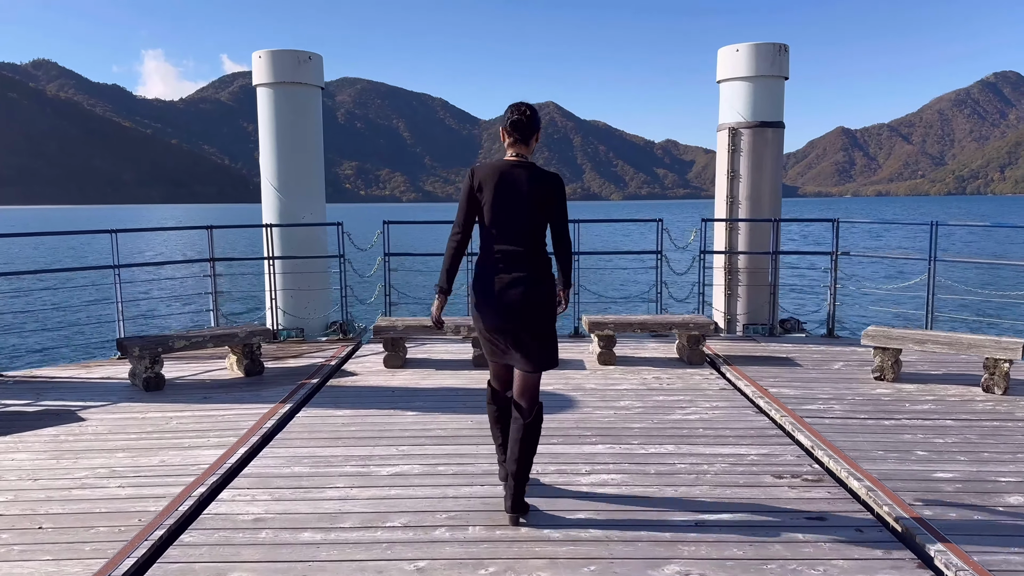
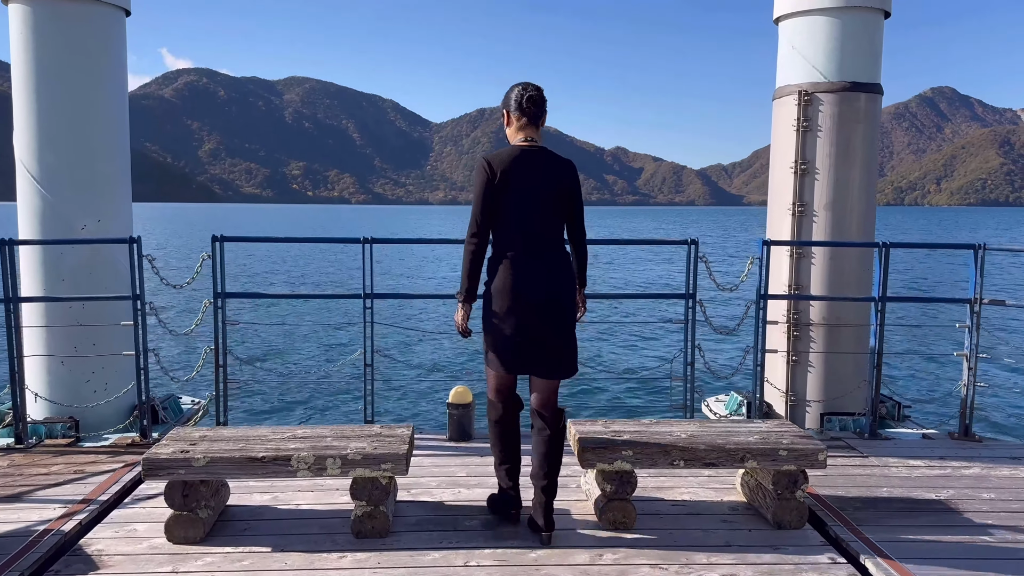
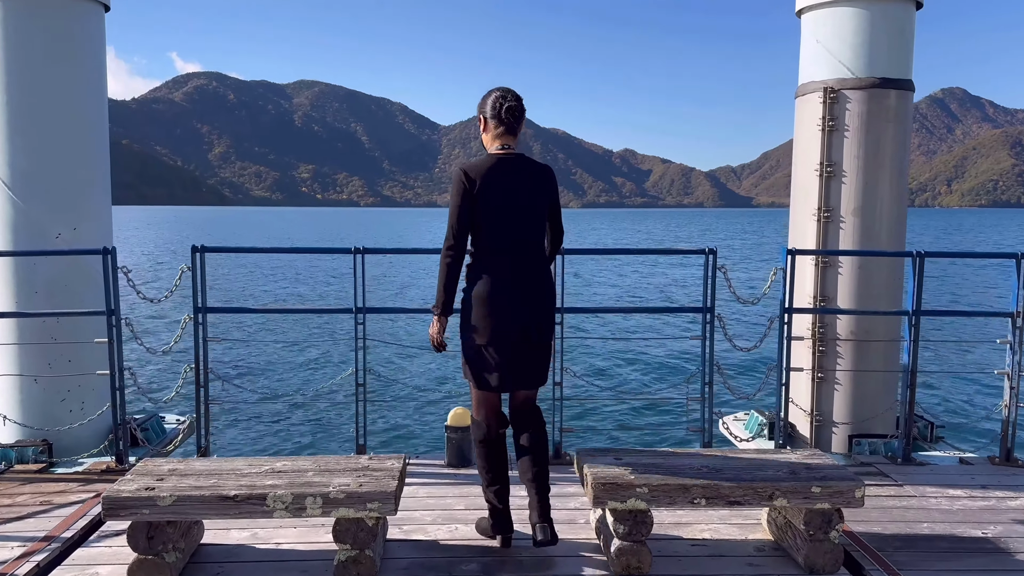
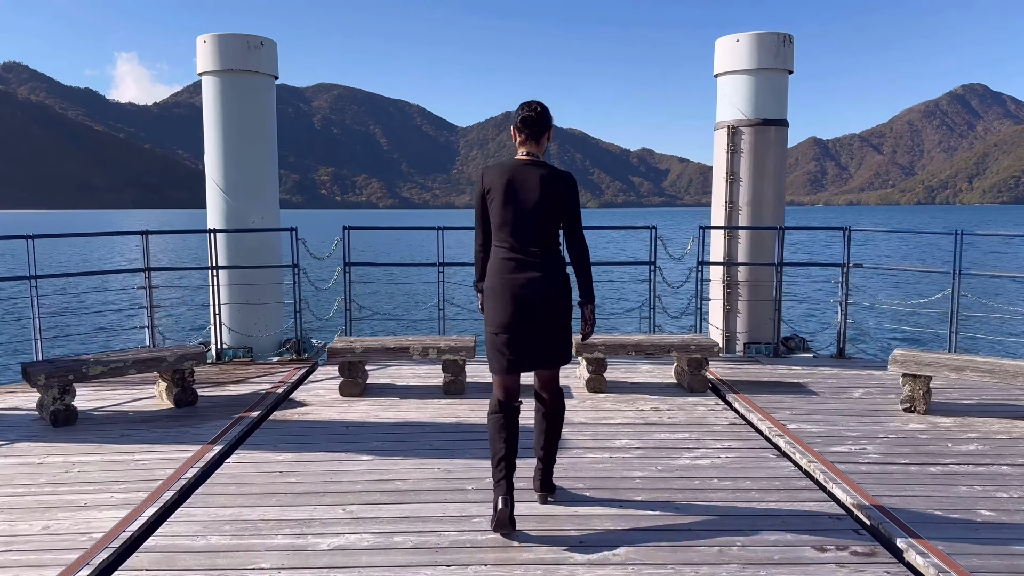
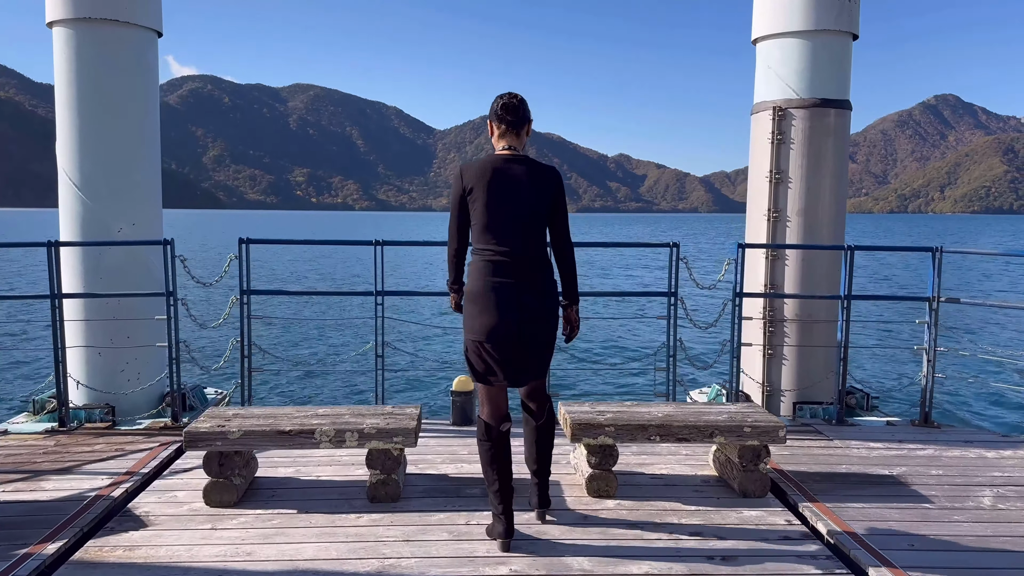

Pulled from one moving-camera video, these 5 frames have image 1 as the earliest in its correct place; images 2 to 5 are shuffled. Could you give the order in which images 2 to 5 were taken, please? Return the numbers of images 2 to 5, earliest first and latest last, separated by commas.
4, 5, 2, 3
